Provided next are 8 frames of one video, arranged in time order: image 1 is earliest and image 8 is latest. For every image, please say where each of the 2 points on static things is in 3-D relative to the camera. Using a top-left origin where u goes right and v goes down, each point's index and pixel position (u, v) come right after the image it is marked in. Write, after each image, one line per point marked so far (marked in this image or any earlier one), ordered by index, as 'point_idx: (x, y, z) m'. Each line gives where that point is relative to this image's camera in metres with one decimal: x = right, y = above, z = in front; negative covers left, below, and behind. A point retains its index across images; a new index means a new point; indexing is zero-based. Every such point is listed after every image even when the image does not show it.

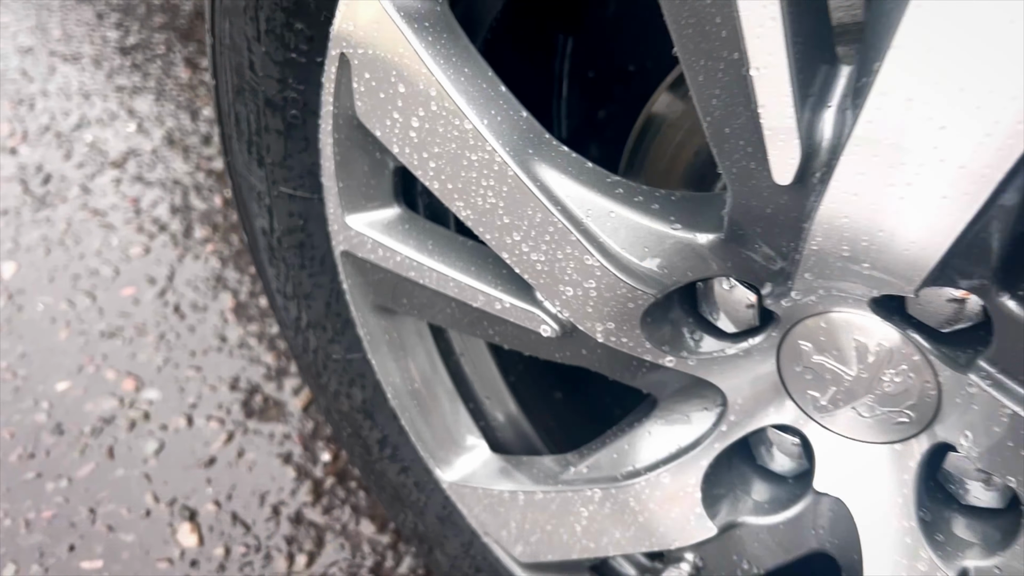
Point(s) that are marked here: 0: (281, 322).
0: (-0.1, 0.0, +0.5) m
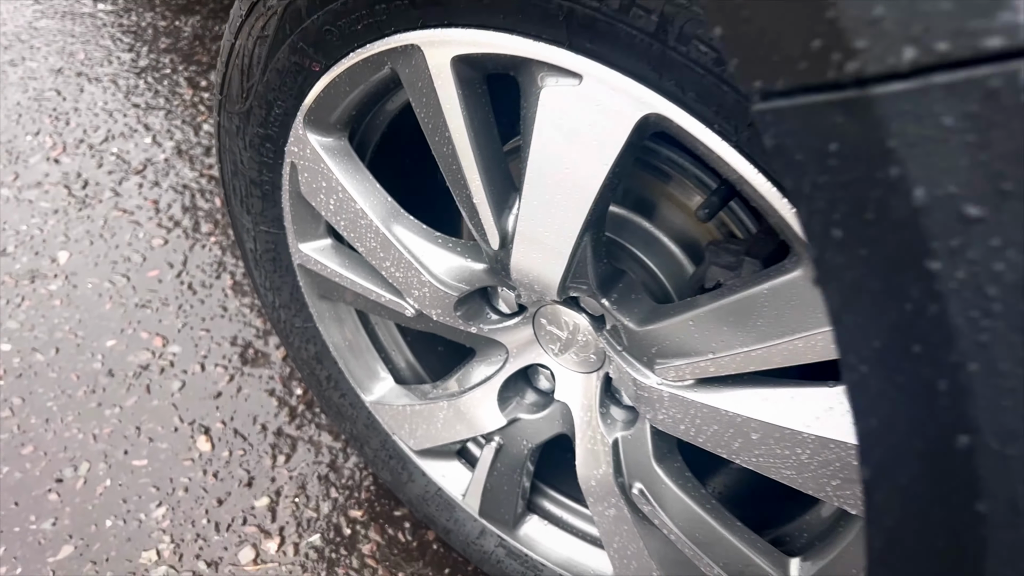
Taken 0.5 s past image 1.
0: (-0.2, 0.0, +0.8) m
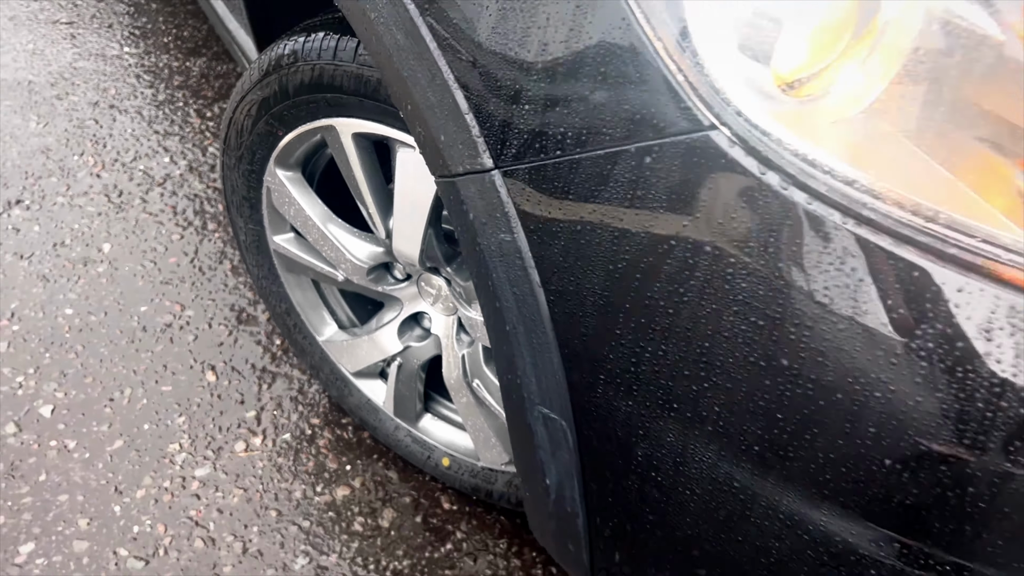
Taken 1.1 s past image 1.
0: (-0.4, 0.0, +1.2) m
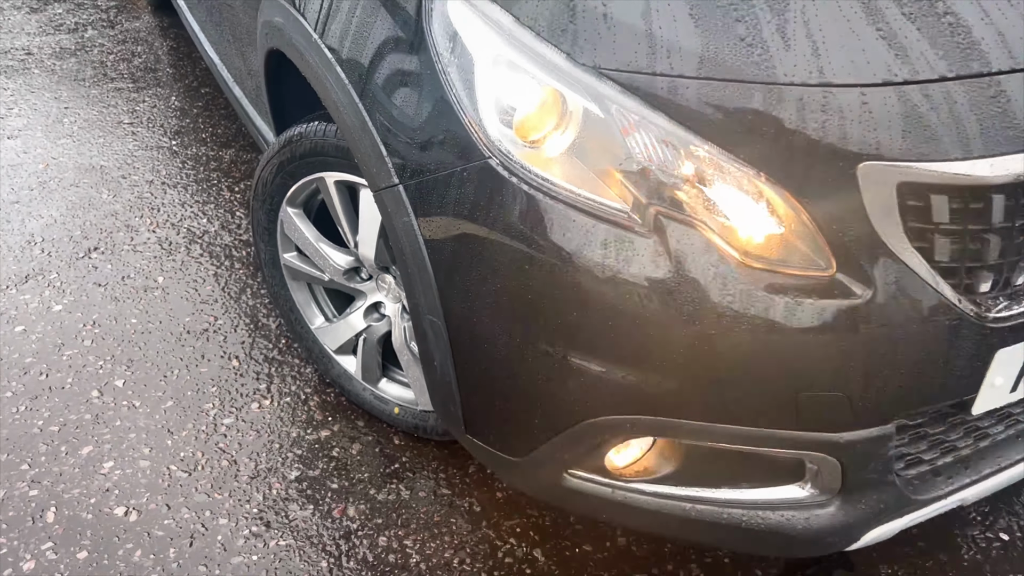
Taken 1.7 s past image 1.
0: (-0.5, 0.0, +1.8) m
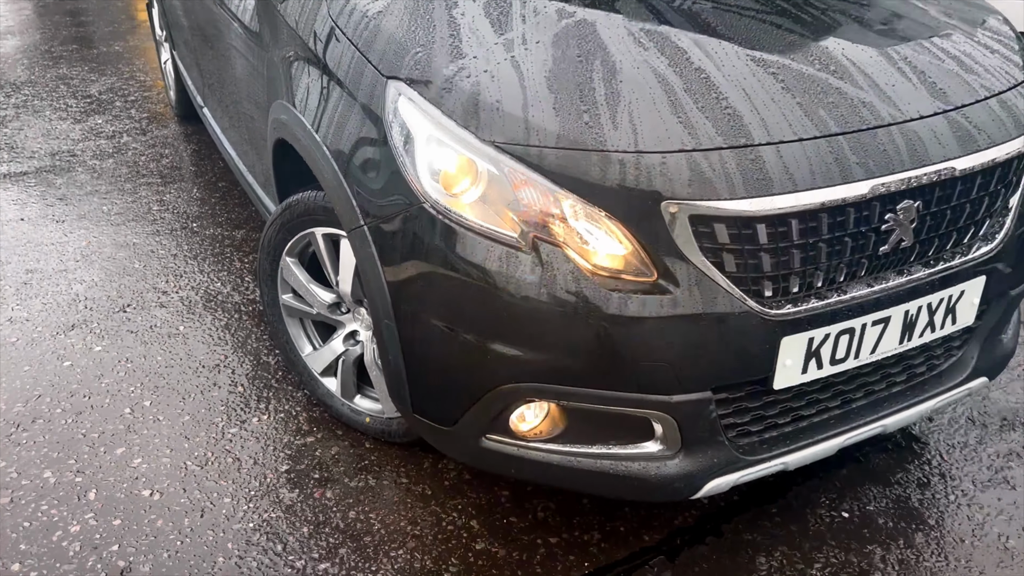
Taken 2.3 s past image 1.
0: (-0.6, -0.1, +2.2) m
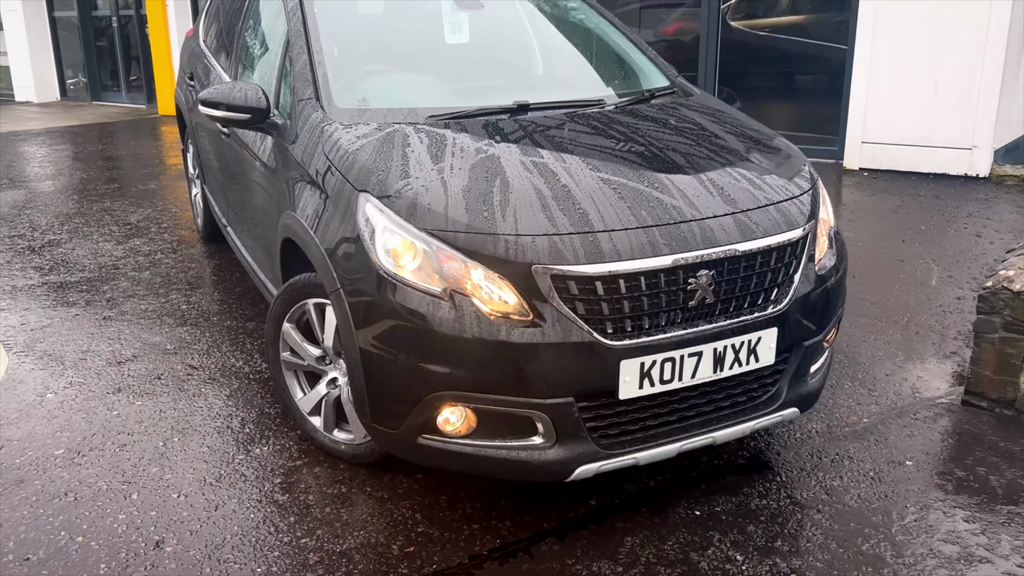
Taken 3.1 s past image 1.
0: (-0.8, -0.3, +3.0) m
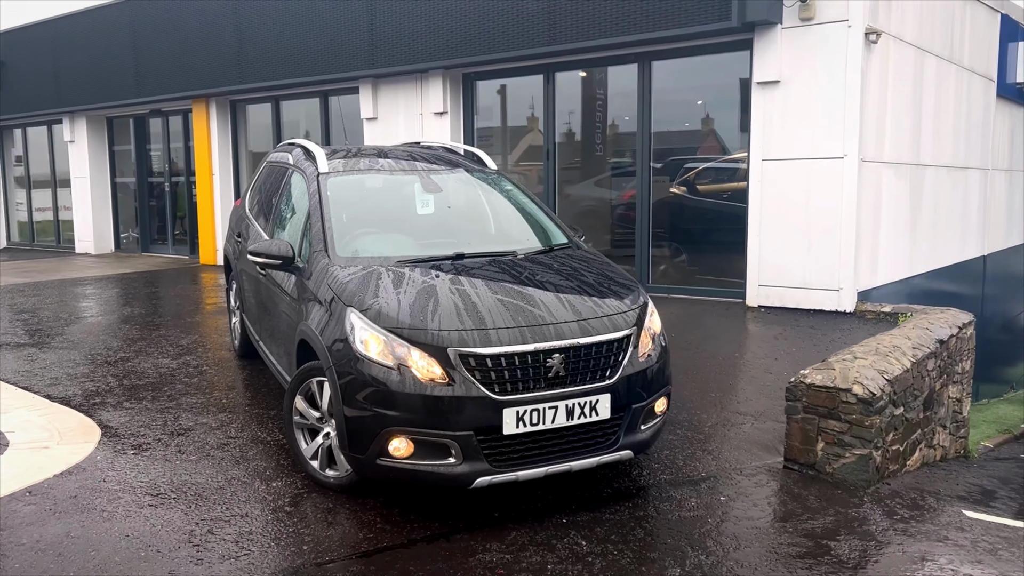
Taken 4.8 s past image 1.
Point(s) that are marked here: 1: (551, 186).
0: (-1.1, -0.7, +4.4) m
1: (+0.4, +1.2, +9.9) m
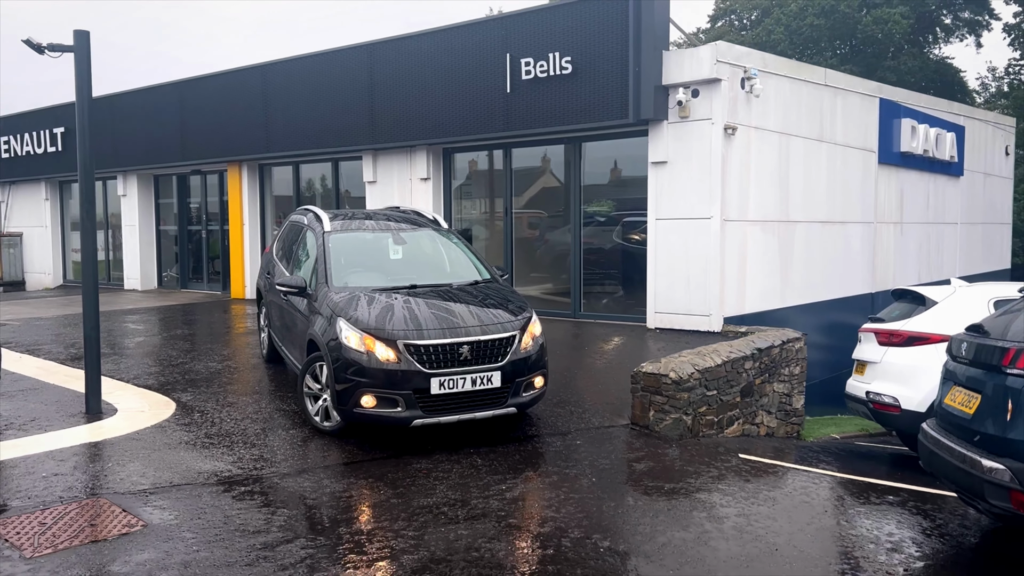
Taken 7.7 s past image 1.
0: (-1.7, -0.9, +6.7) m
1: (0.0, +0.8, +12.3) m
